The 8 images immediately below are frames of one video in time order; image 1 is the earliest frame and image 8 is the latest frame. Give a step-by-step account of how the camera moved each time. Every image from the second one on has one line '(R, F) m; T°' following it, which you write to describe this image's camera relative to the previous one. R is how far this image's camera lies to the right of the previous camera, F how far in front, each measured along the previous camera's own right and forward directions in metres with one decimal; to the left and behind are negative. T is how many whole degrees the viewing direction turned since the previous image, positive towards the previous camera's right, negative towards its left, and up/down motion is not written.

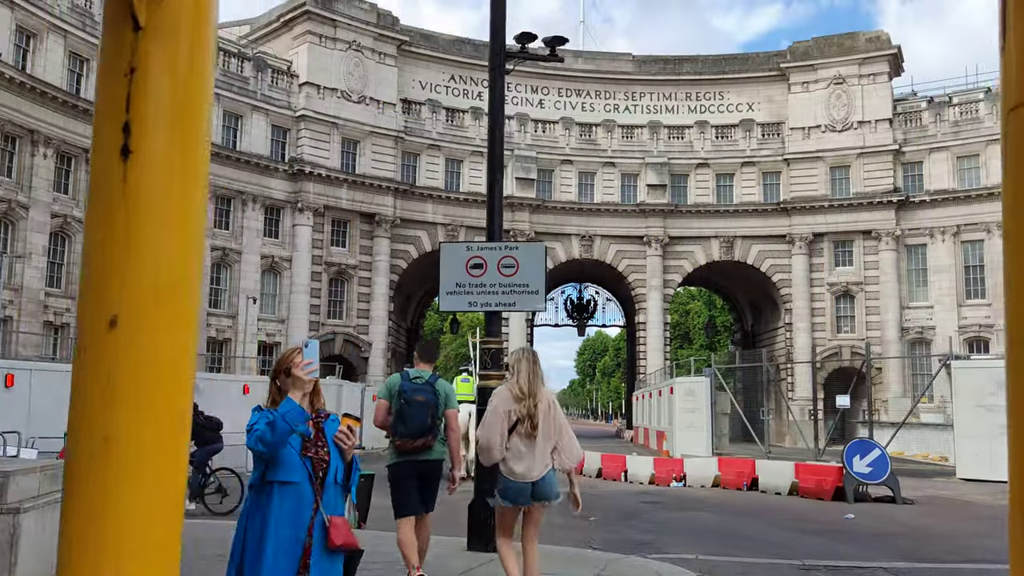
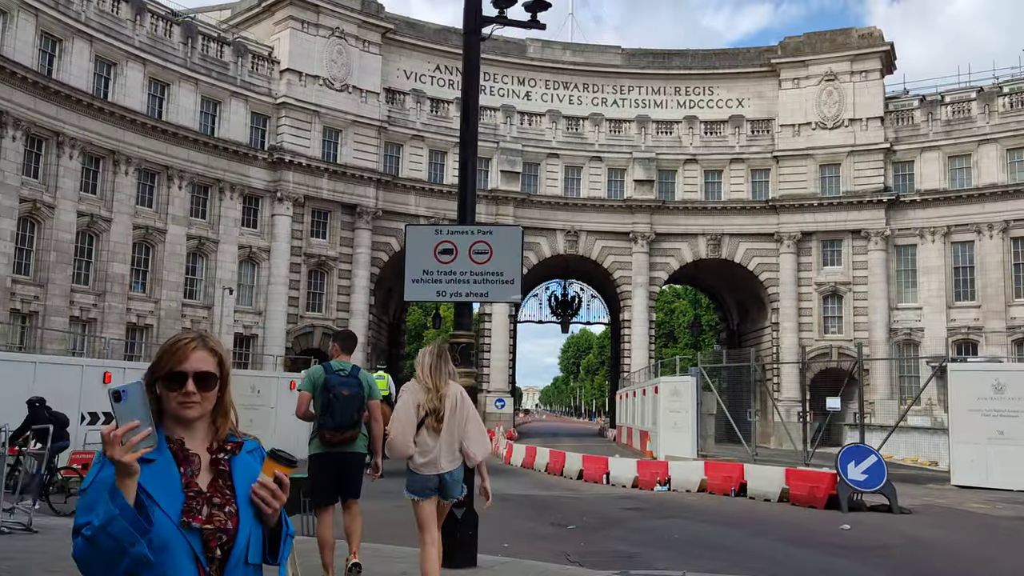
(+0.1, +0.9) m; +1°
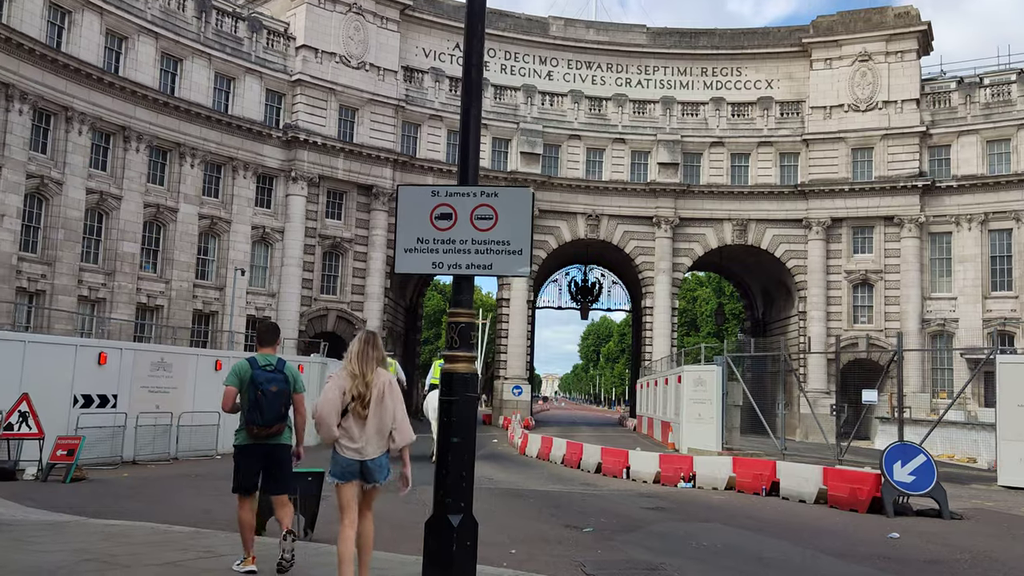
(+0.1, +1.2) m; -1°
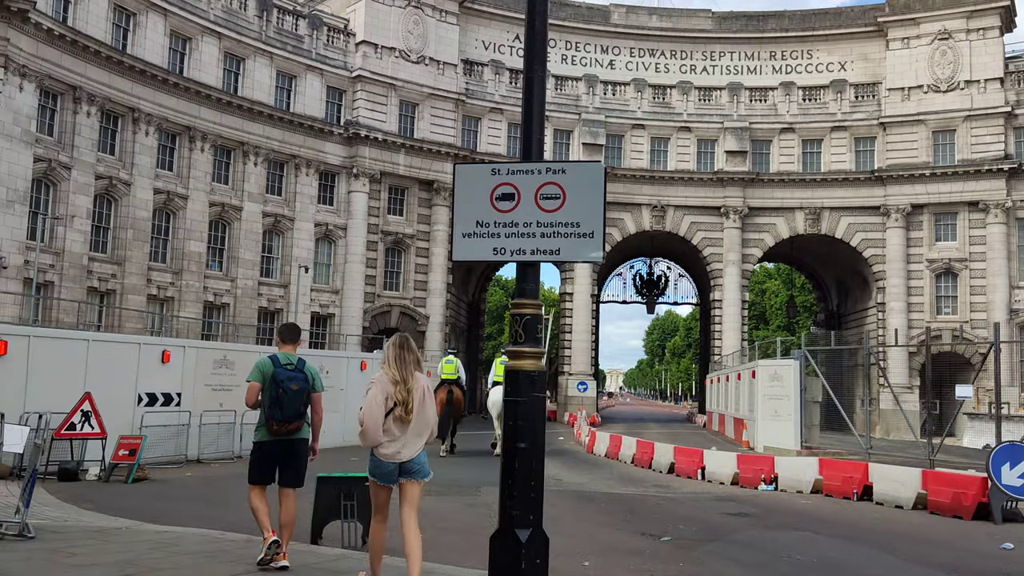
(-0.1, +0.7) m; -4°
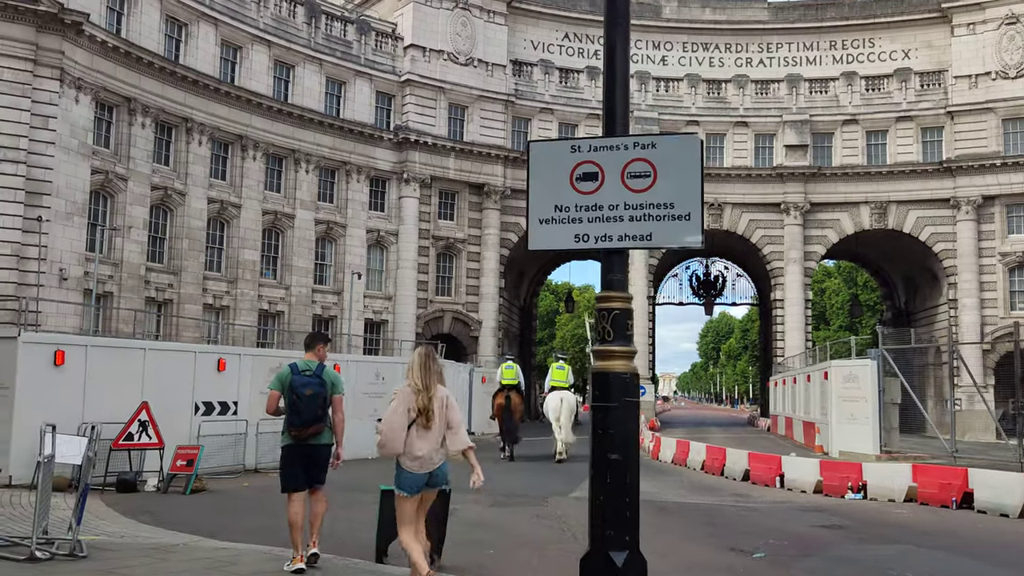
(-0.2, +0.7) m; -3°
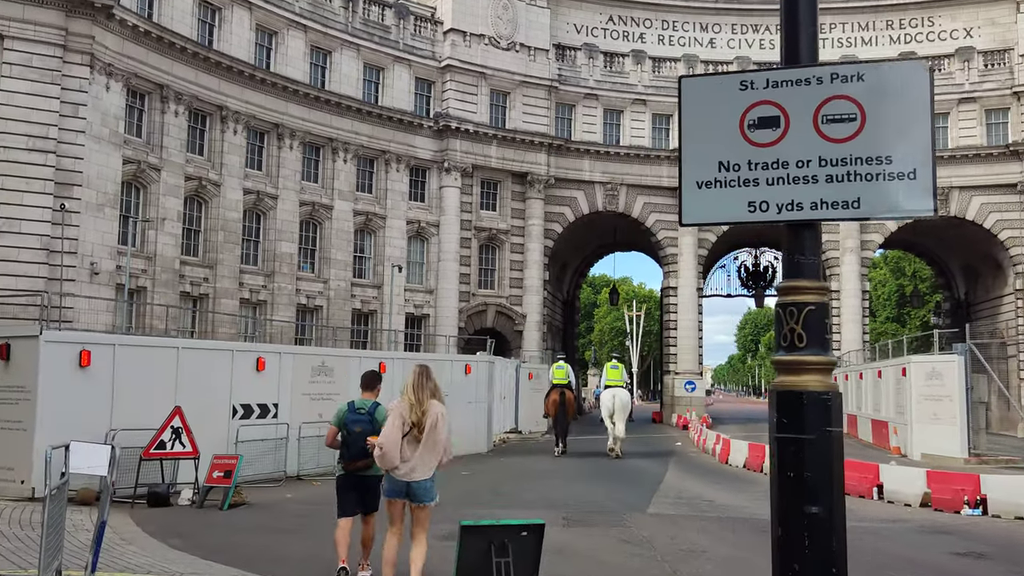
(-0.5, +1.5) m; -2°
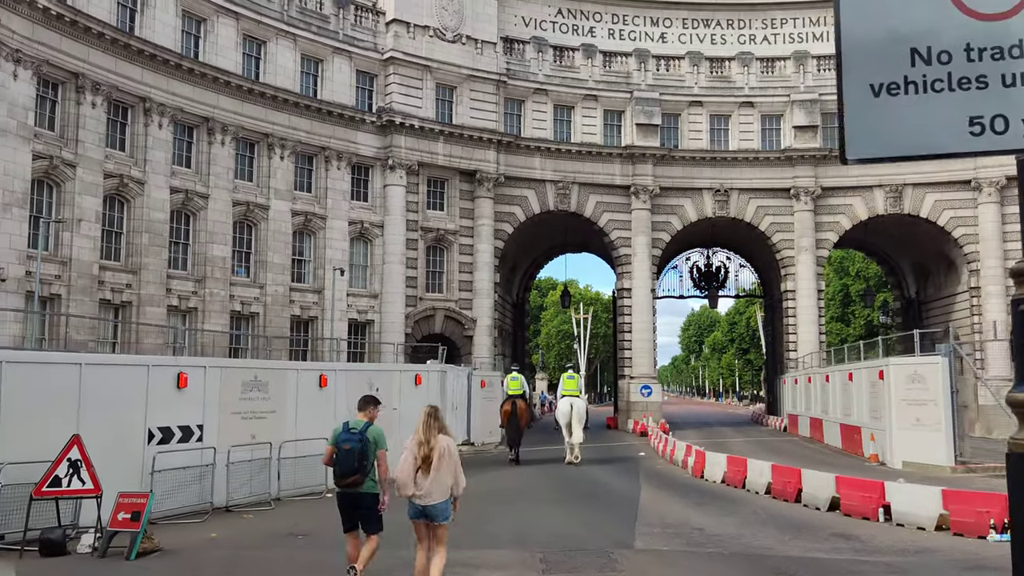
(-0.2, +1.9) m; +4°
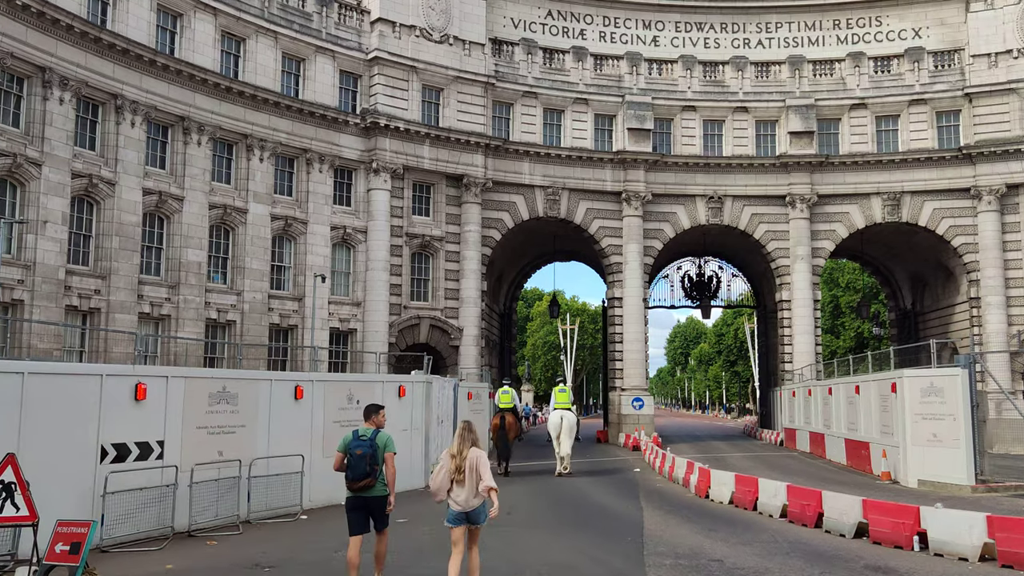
(-0.1, +1.3) m; +1°
